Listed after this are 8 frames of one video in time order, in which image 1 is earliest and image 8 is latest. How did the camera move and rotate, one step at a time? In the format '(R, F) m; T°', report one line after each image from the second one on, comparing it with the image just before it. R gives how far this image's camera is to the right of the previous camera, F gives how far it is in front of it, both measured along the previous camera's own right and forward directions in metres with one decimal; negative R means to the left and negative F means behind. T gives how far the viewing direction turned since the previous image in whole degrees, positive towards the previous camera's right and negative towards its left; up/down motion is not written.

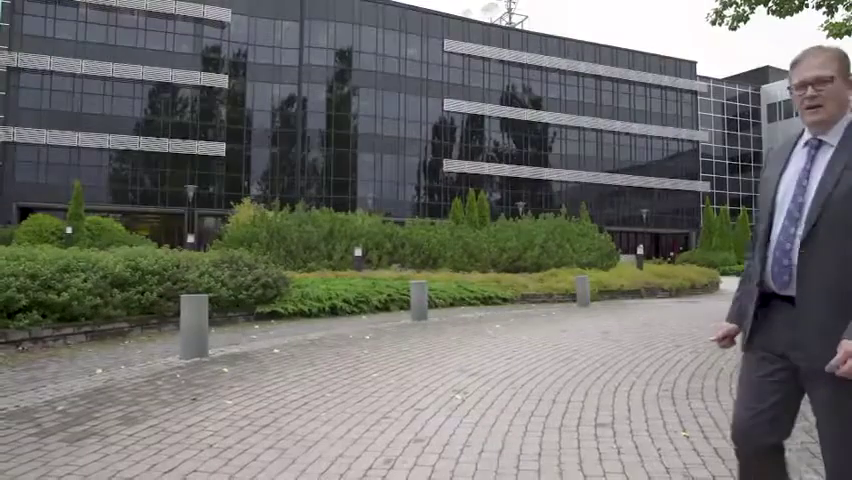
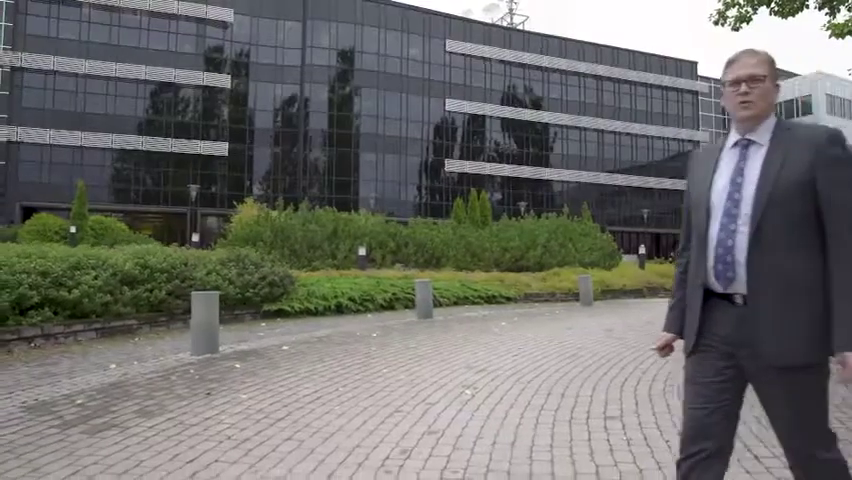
(-0.1, -0.1) m; 0°
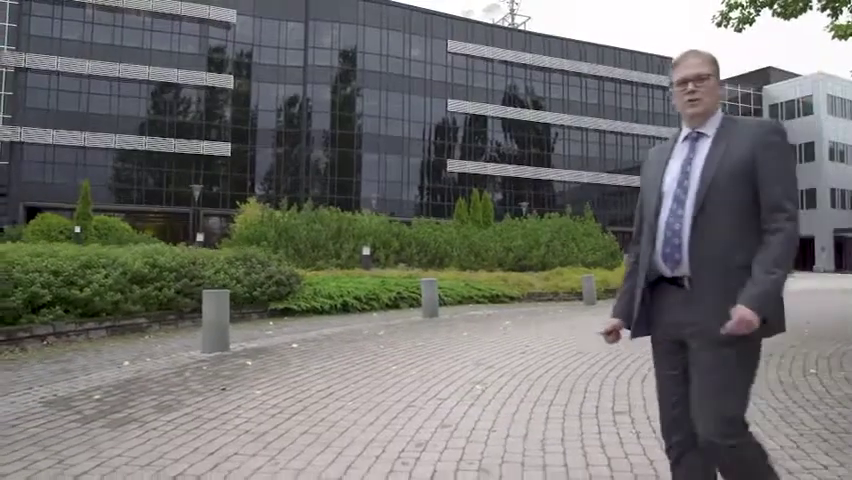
(-0.1, -0.1) m; 0°
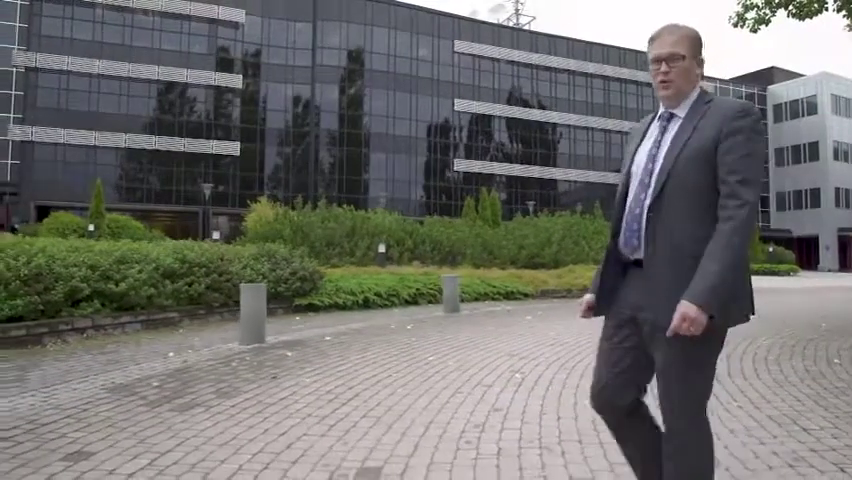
(-0.4, -0.3) m; 0°
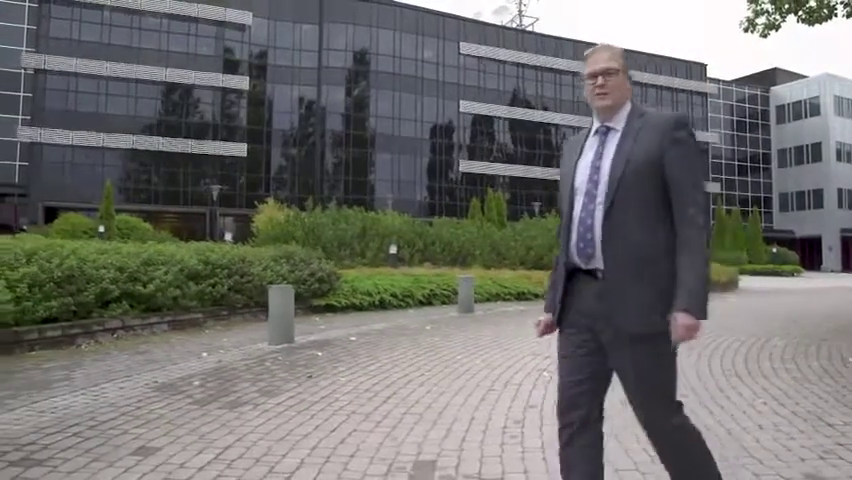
(-0.3, -0.2) m; 0°
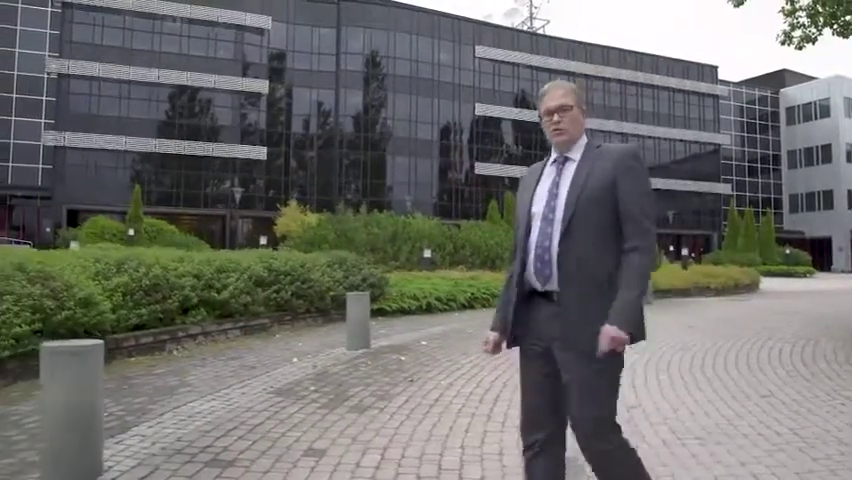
(-1.0, -0.5) m; 0°
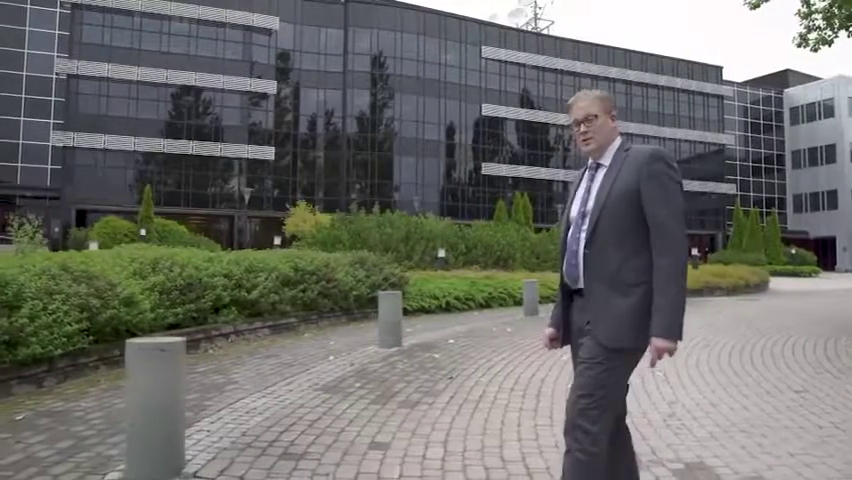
(-0.5, -0.2) m; 0°
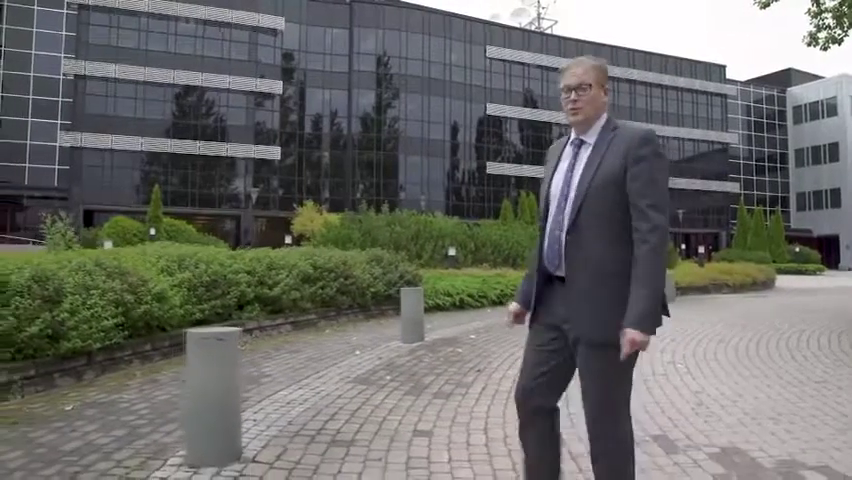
(-0.3, -0.2) m; 0°
